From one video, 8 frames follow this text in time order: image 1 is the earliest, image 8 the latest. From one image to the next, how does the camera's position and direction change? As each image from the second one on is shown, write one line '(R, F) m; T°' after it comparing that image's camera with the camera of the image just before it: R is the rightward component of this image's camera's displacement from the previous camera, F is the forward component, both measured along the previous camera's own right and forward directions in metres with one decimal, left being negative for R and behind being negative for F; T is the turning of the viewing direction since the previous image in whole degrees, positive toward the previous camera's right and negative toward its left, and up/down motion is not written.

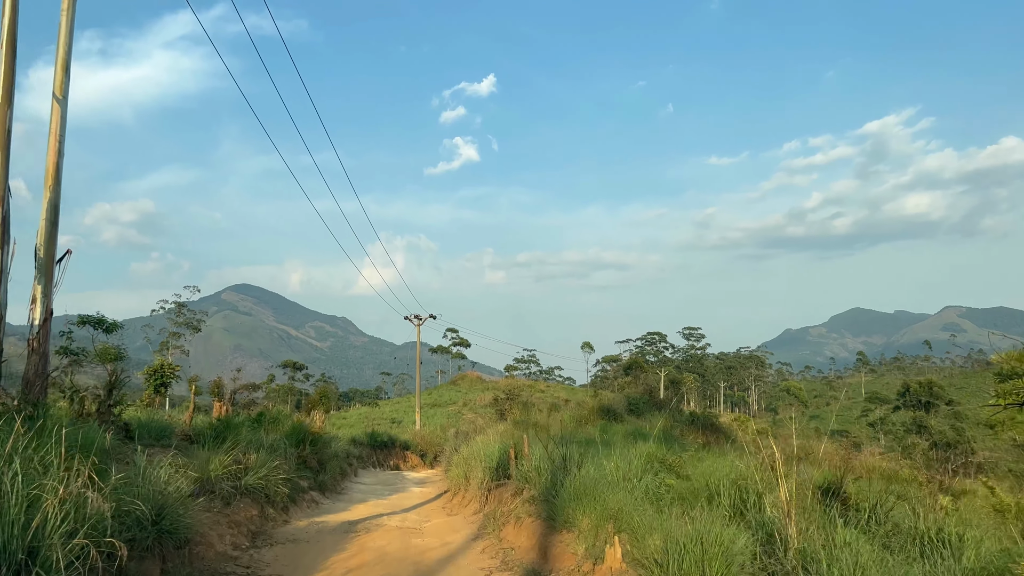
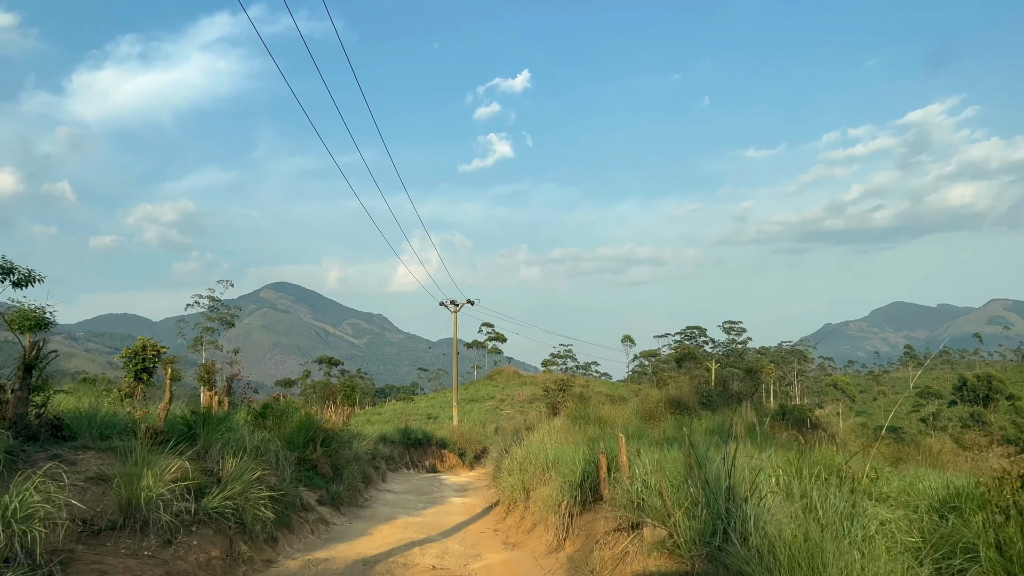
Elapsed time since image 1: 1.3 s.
(-0.5, +2.7) m; -3°
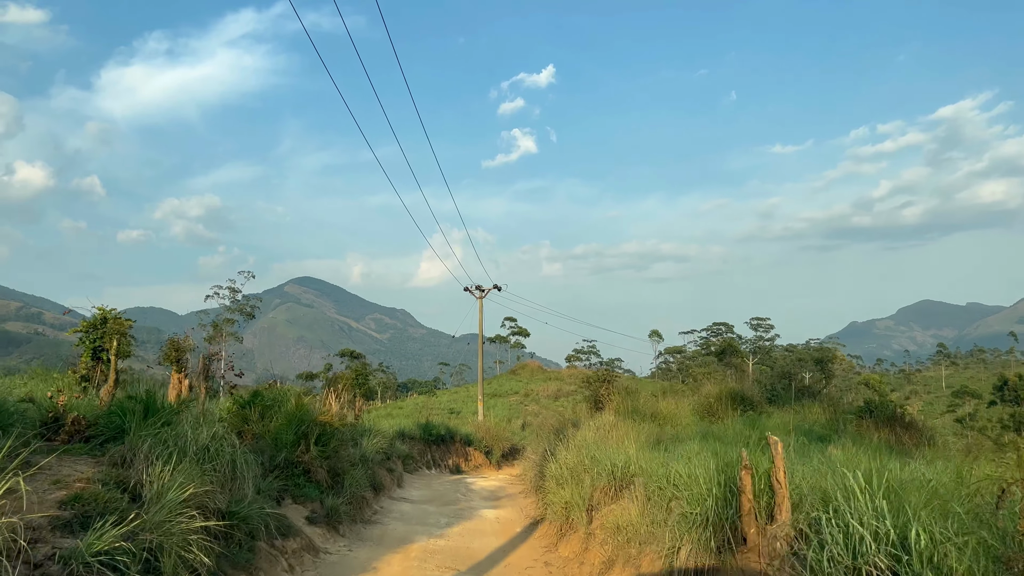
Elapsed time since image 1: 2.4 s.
(-0.3, +2.1) m; -2°
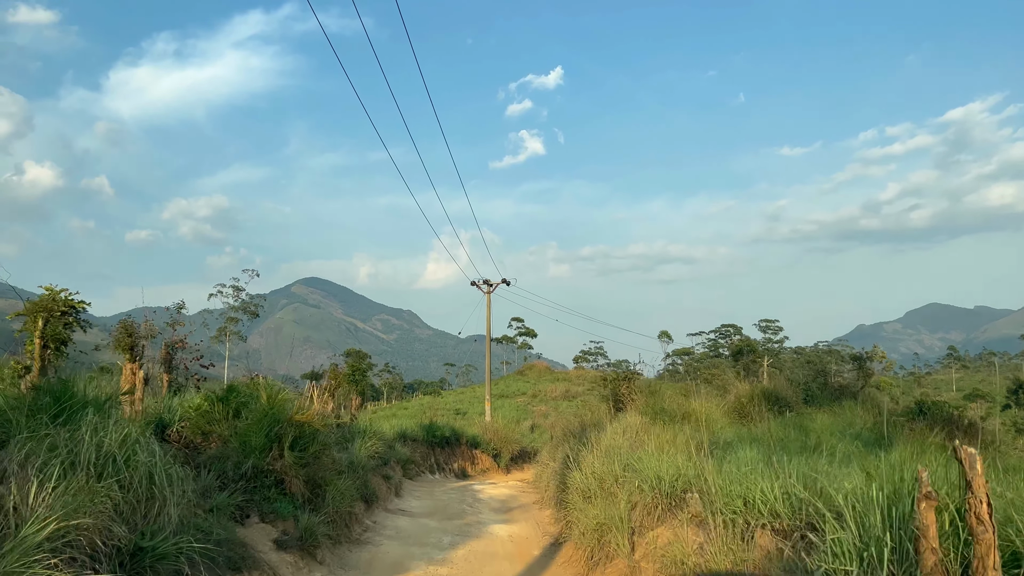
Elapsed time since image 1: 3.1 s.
(-0.1, +1.2) m; -1°
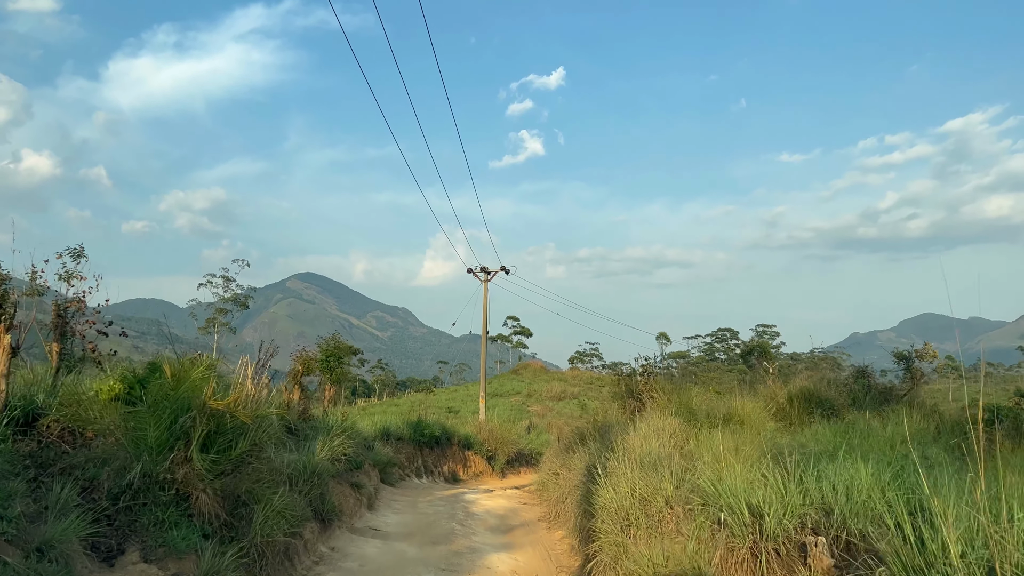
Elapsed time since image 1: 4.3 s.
(-0.1, +1.8) m; 0°
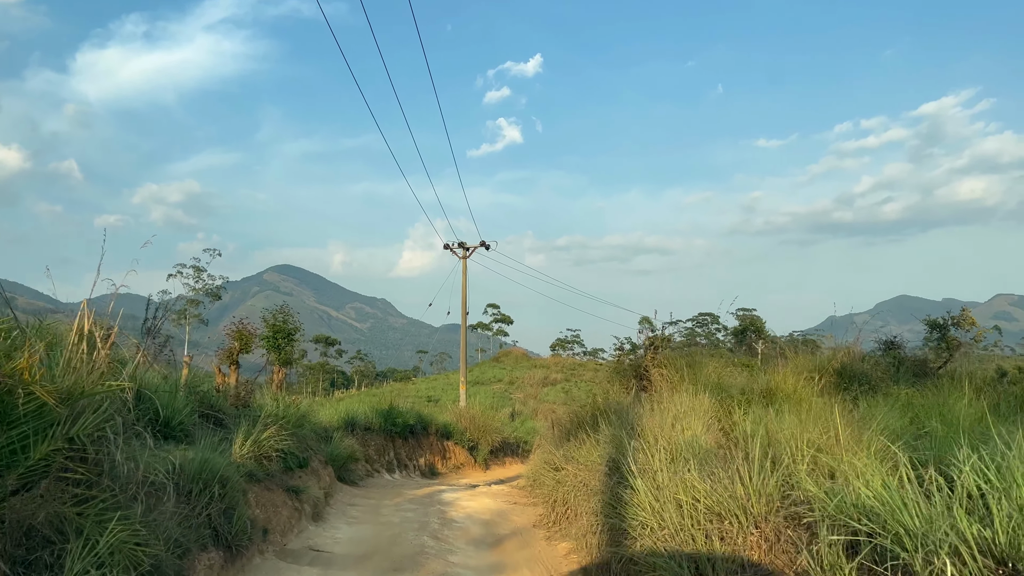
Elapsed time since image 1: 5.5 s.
(-0.1, +1.7) m; +2°
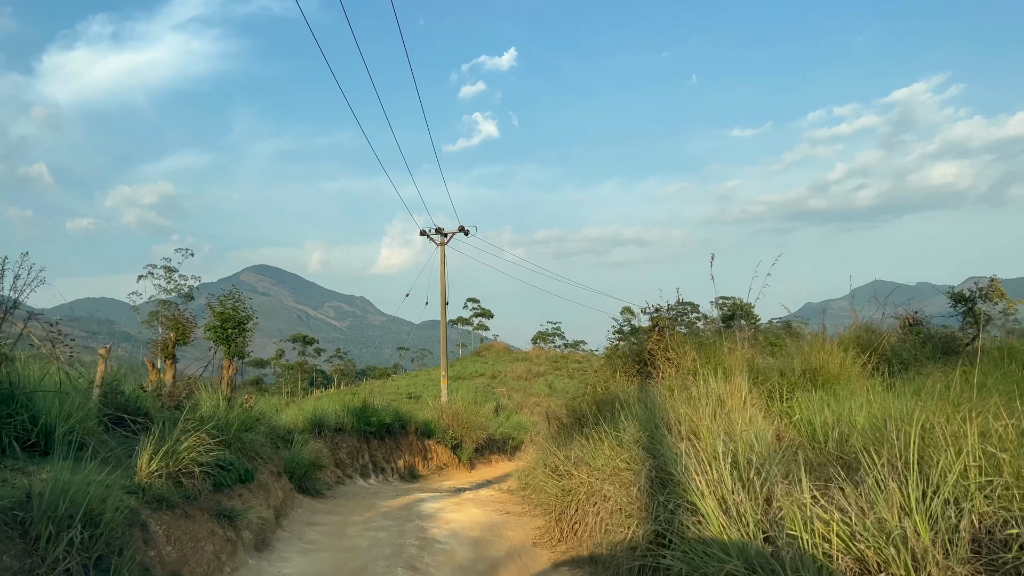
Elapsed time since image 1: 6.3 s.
(-0.1, +1.1) m; +2°
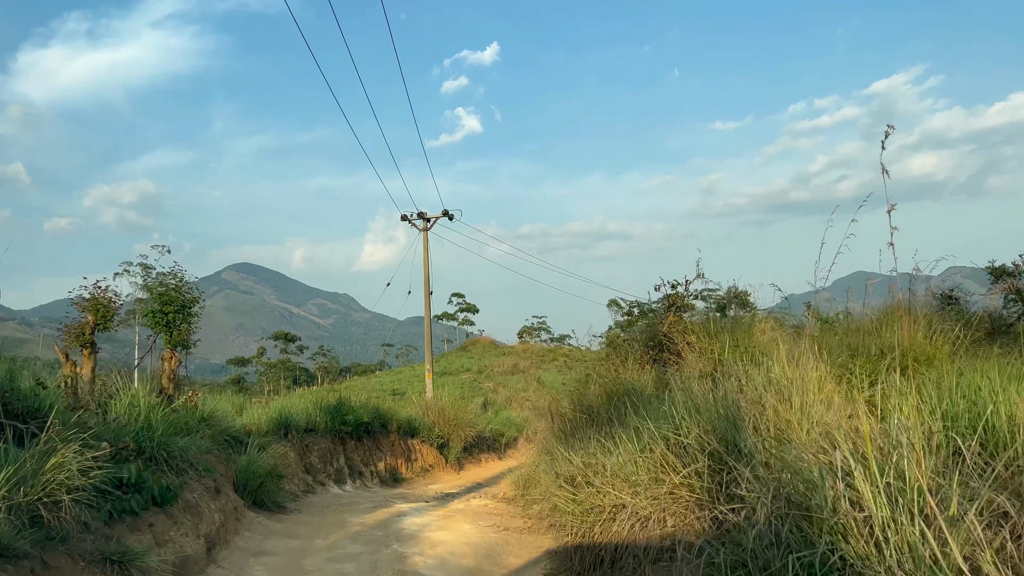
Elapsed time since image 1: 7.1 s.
(-0.1, +1.1) m; +1°
